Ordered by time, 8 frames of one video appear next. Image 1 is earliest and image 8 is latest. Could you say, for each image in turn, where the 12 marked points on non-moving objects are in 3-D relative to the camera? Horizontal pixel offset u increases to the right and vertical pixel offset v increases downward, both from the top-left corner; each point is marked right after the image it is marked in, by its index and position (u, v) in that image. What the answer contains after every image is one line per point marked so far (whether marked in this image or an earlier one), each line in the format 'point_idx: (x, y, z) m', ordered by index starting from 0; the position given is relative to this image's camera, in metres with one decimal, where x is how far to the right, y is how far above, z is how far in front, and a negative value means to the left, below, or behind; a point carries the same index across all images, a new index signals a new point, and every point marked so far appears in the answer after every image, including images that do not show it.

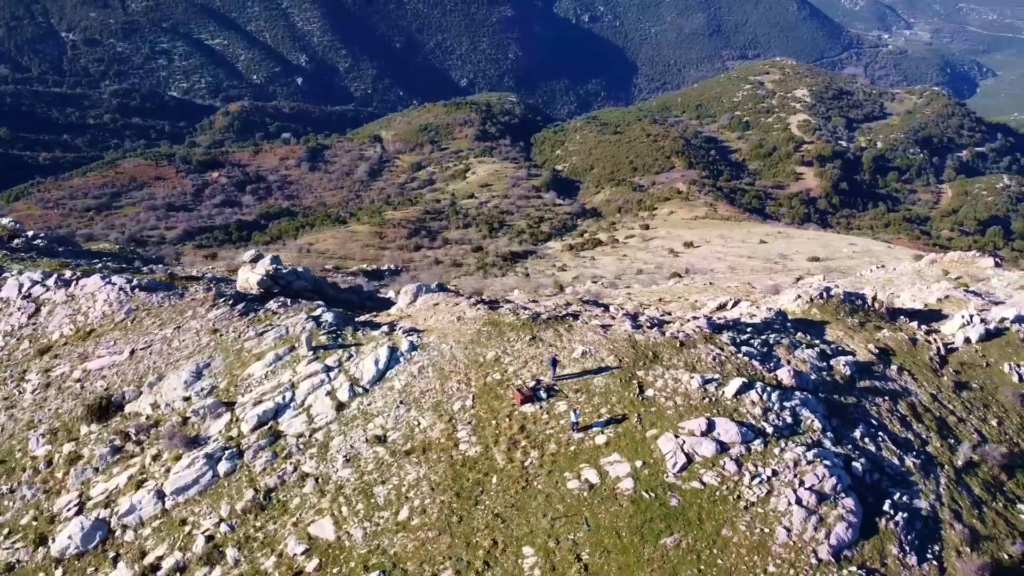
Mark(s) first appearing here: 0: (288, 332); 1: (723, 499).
0: (-3.8, -0.7, +13.3) m
1: (+2.9, -2.9, +11.0) m
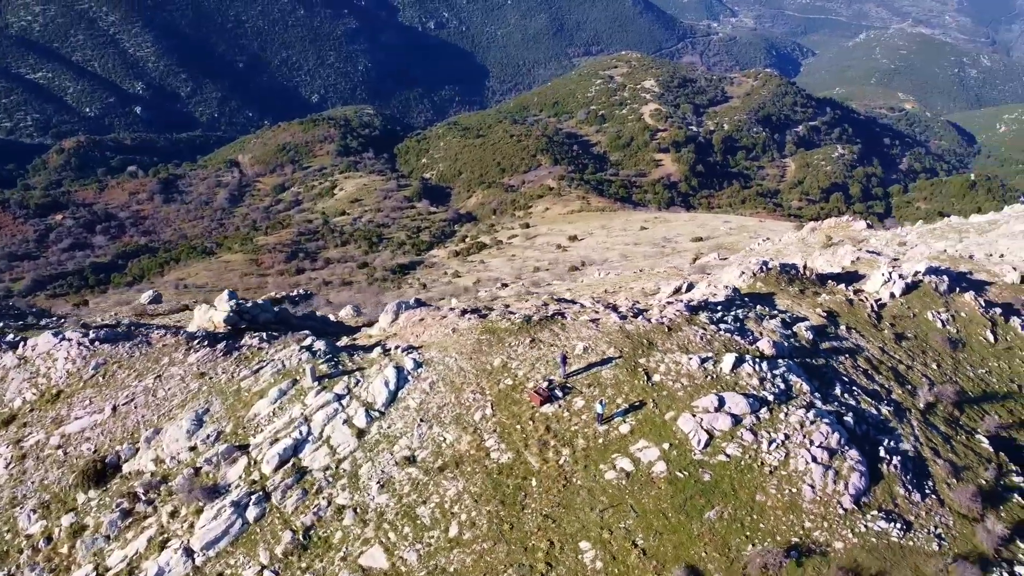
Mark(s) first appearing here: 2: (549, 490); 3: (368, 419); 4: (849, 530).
0: (-3.7, -1.3, +12.9) m
1: (+3.5, -2.6, +11.6) m
2: (+0.5, -2.8, +11.2) m
3: (-2.2, -2.0, +12.0) m
4: (+4.8, -3.4, +11.1) m
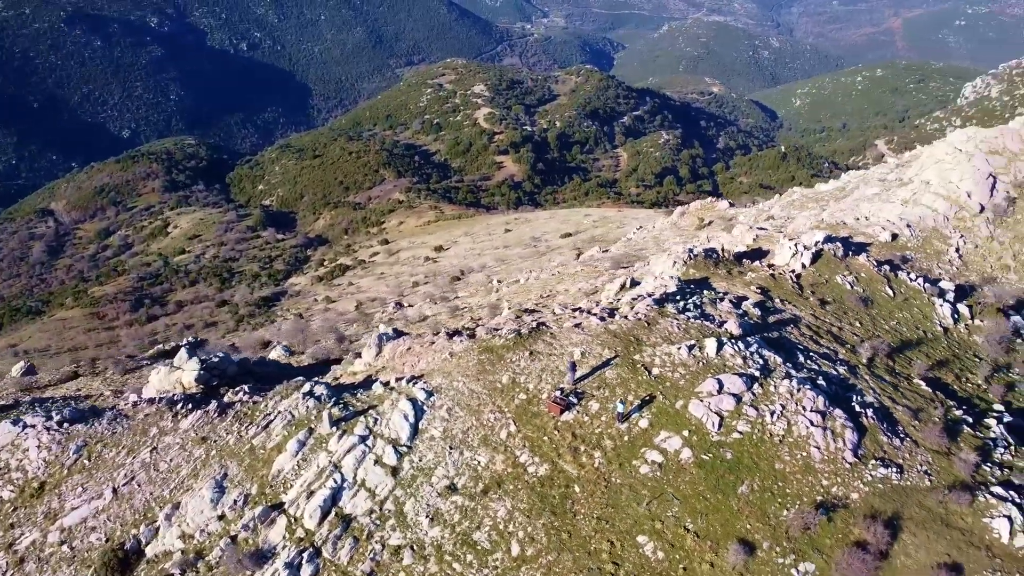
0: (-3.5, -2.0, +12.5) m
1: (+3.9, -2.4, +12.5) m
2: (+1.2, -3.0, +11.6) m
3: (-1.7, -2.5, +11.9) m
4: (+5.4, -3.0, +12.3) m
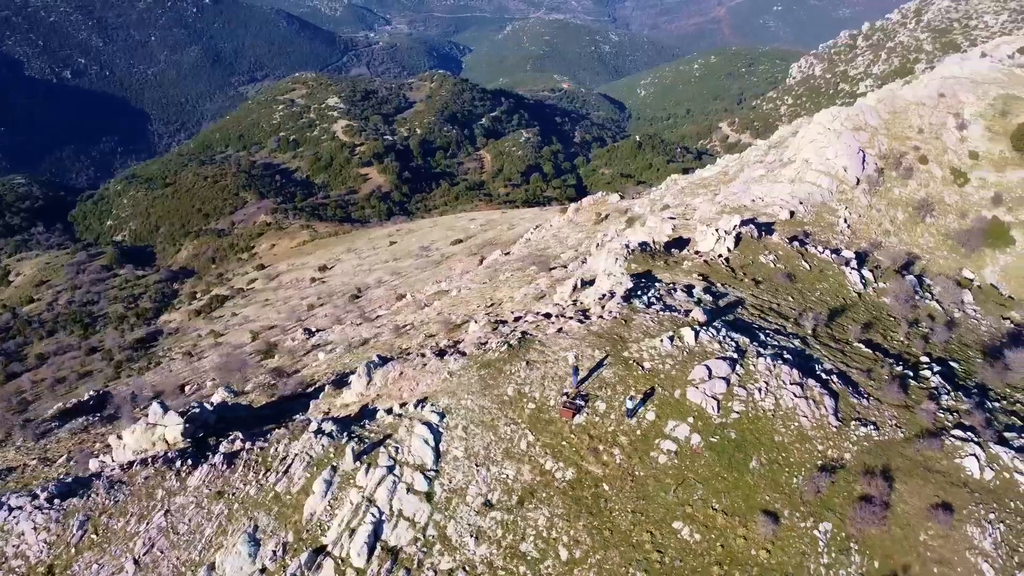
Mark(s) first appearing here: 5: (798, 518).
0: (-3.1, -2.6, +12.2) m
1: (+4.2, -2.2, +13.5) m
2: (+1.7, -3.1, +12.1) m
3: (-1.2, -2.9, +11.9) m
4: (+5.7, -2.6, +13.4) m
5: (+4.3, -3.4, +11.9) m
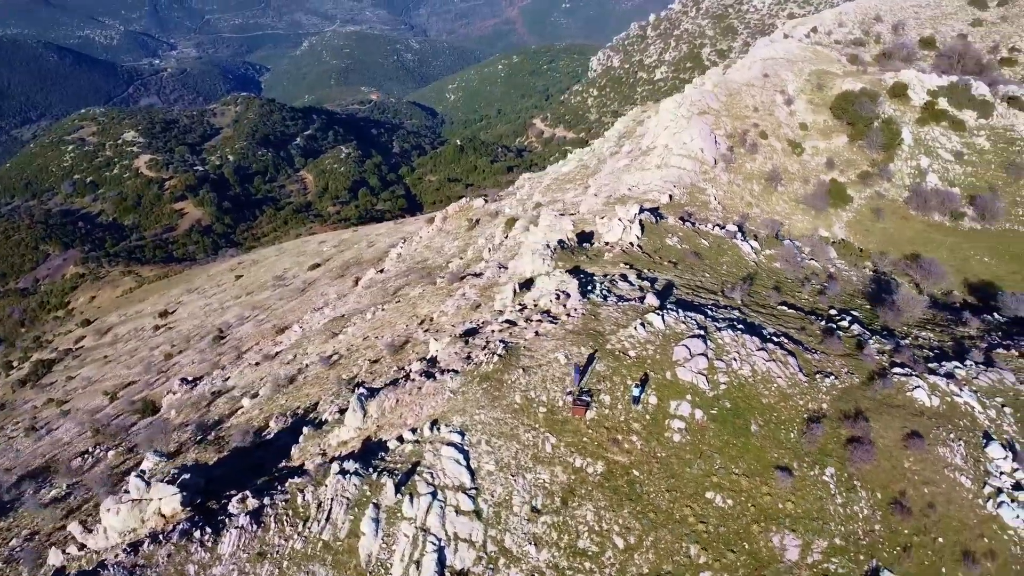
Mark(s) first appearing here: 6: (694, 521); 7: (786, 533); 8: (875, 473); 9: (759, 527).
0: (-2.5, -3.1, +11.9) m
1: (+4.2, -1.8, +14.6) m
2: (+2.2, -2.9, +12.7) m
3: (-0.6, -3.2, +12.0) m
4: (+5.8, -1.9, +14.9) m
5: (+4.8, -3.0, +13.1) m
6: (+2.8, -3.5, +12.1) m
7: (+4.2, -3.7, +12.0) m
8: (+6.0, -3.1, +13.2) m
9: (+3.8, -3.6, +12.1) m
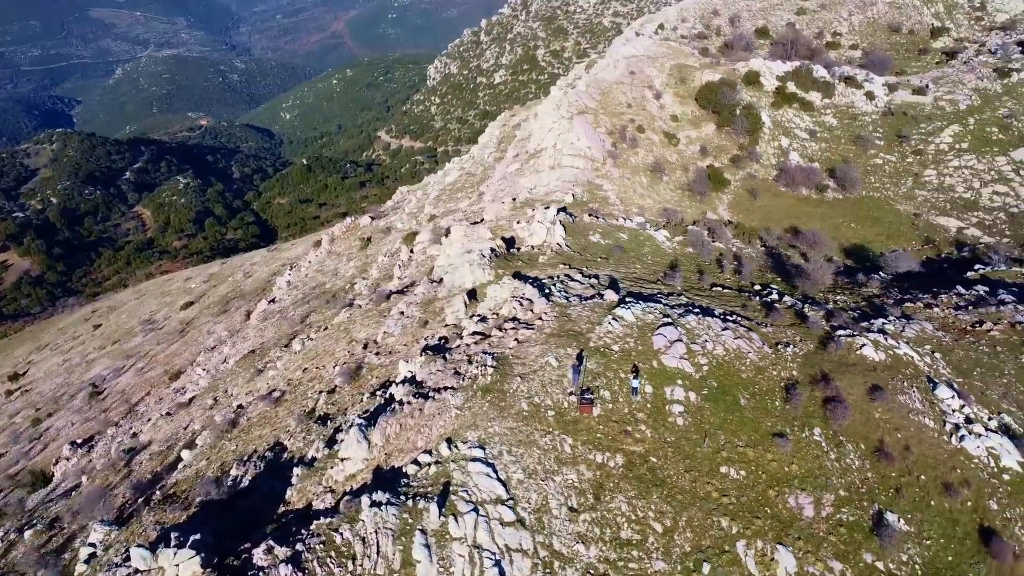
0: (-1.9, -3.6, +11.7) m
1: (+4.1, -1.5, +15.6) m
2: (+2.6, -2.8, +13.4) m
3: (0.0, -3.4, +12.1) m
4: (+5.6, -1.5, +16.1) m
5: (+5.1, -2.6, +14.2) m
6: (+3.3, -3.3, +12.8) m
7: (+4.7, -3.4, +13.0) m
8: (+6.2, -2.5, +14.5) m
9: (+4.3, -3.3, +13.0) m
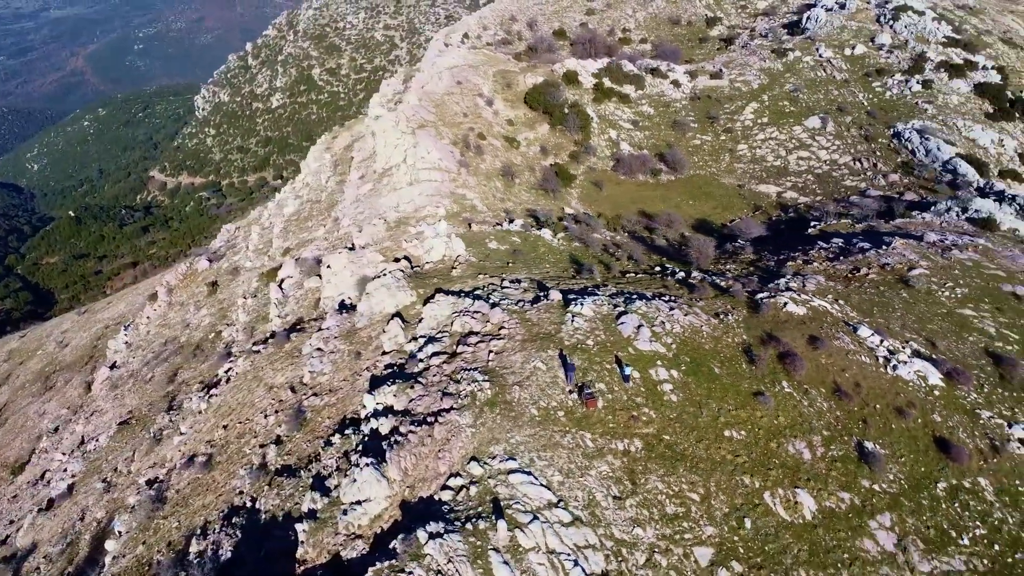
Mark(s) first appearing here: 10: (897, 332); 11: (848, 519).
0: (-0.8, -3.9, +11.6) m
1: (+3.6, -1.1, +16.8) m
2: (+3.0, -2.6, +14.3) m
3: (+0.9, -3.5, +12.5) m
4: (+4.9, -0.9, +17.7) m
5: (+5.1, -2.0, +15.7) m
6: (+3.8, -3.0, +14.0) m
7: (+5.1, -2.8, +14.5) m
8: (+6.1, -1.8, +16.3) m
9: (+4.7, -2.8, +14.4) m
10: (+8.9, -1.0, +18.4) m
11: (+5.6, -3.9, +13.3) m
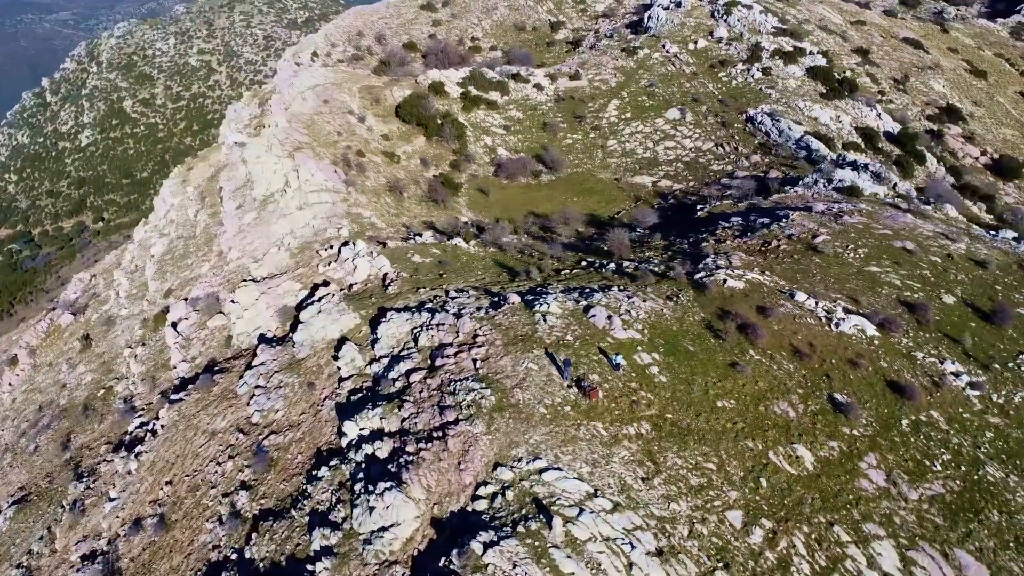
0: (+0.1, -4.0, +11.7) m
1: (+3.1, -0.8, +17.6) m
2: (+3.1, -2.3, +15.1) m
3: (+1.5, -3.4, +12.8) m
4: (+4.2, -0.4, +18.8) m
5: (+4.9, -1.5, +16.8) m
6: (+4.1, -2.6, +14.9) m
7: (+5.2, -2.2, +15.6) m
8: (+5.7, -1.2, +17.6) m
9: (+4.8, -2.3, +15.5) m
10: (+7.9, -0.1, +20.2) m
11: (+6.0, -3.2, +14.6) m
